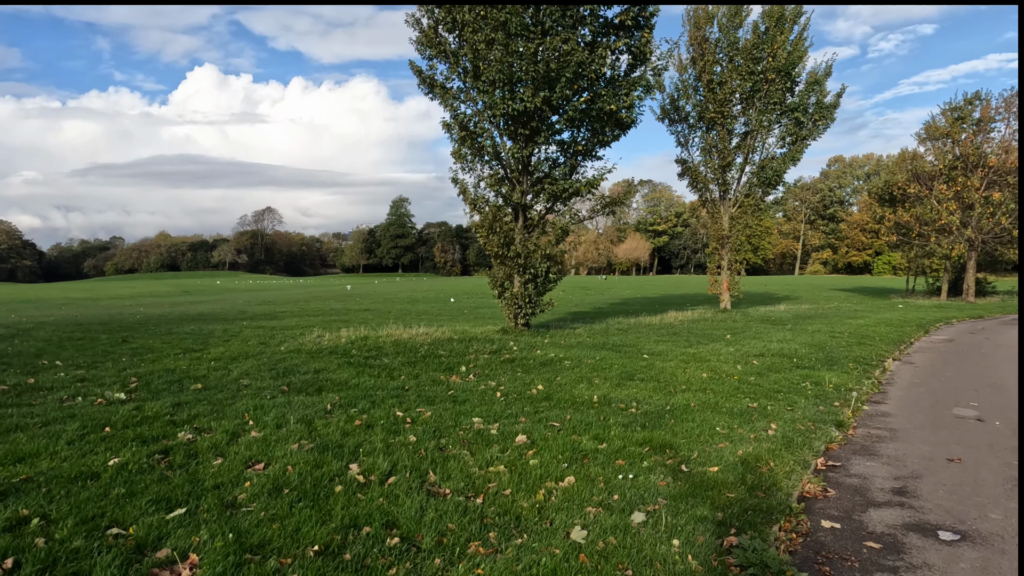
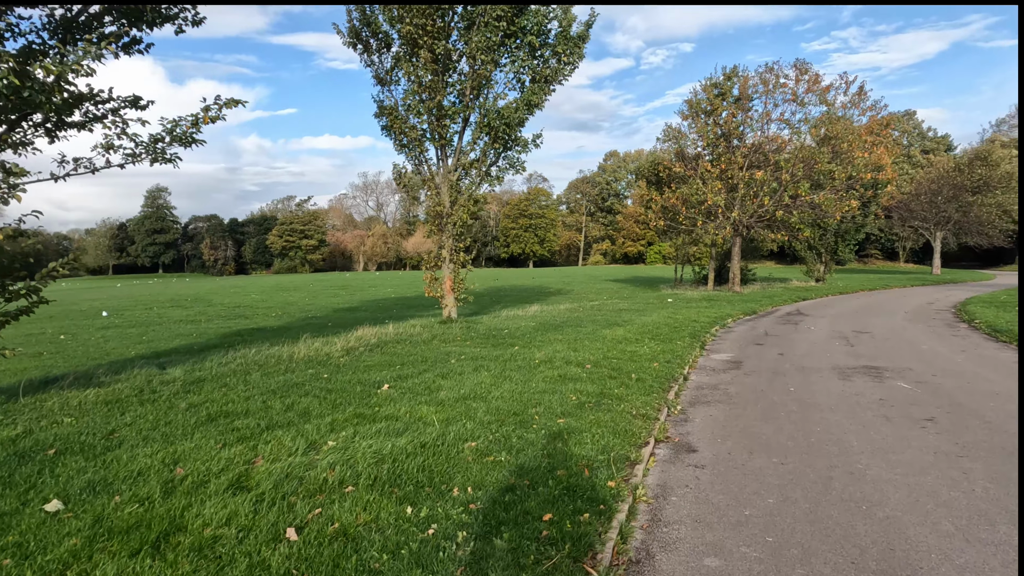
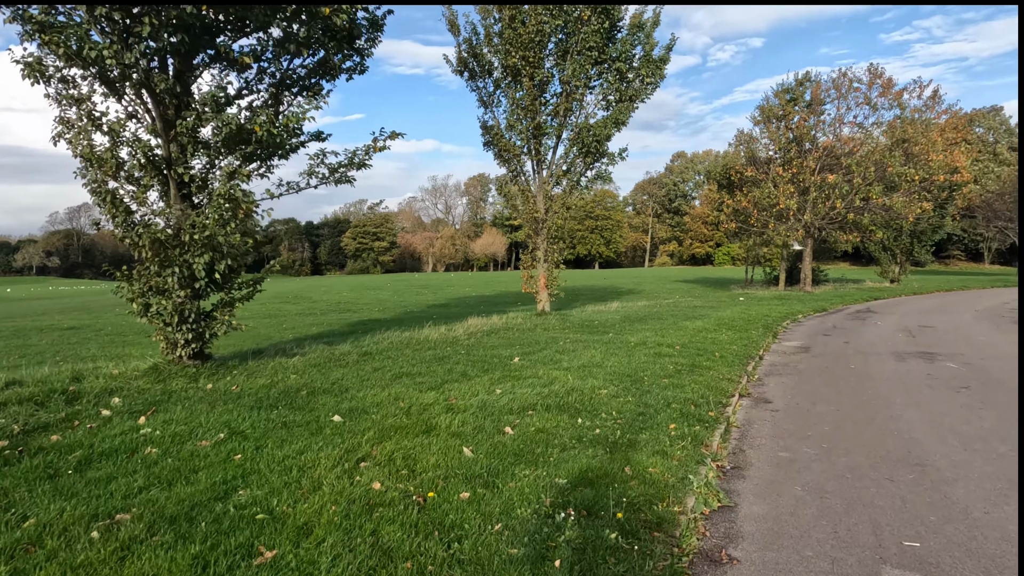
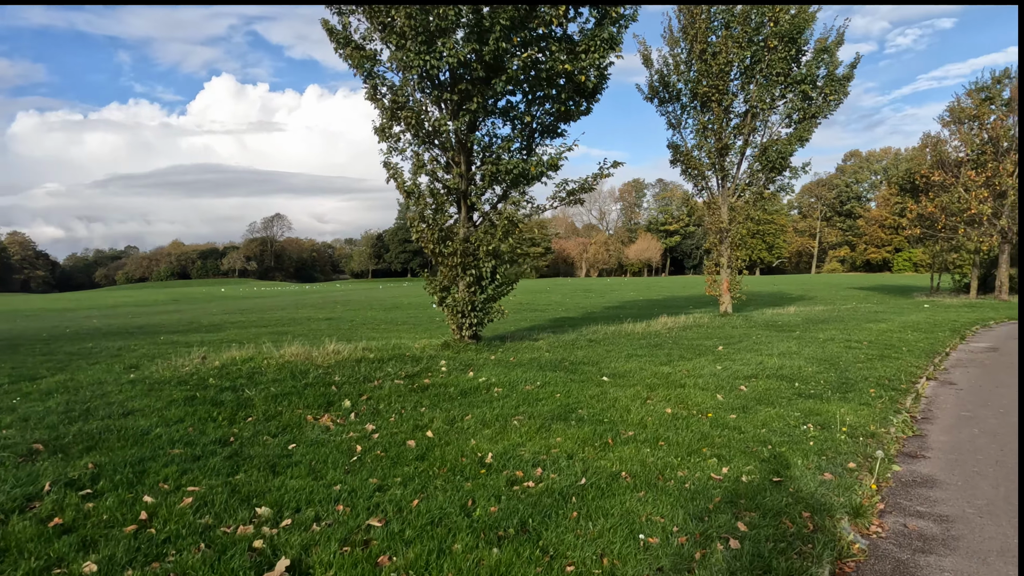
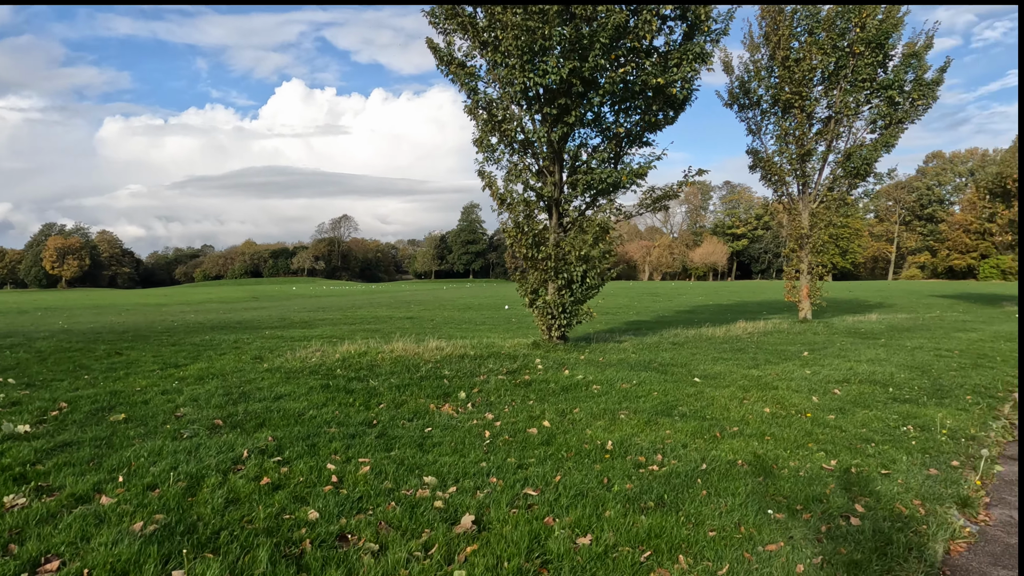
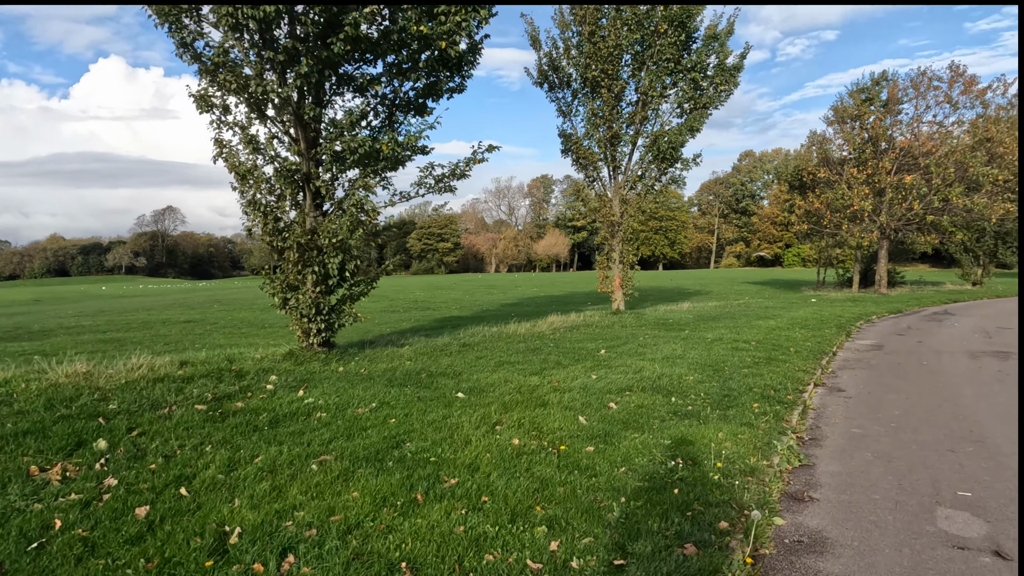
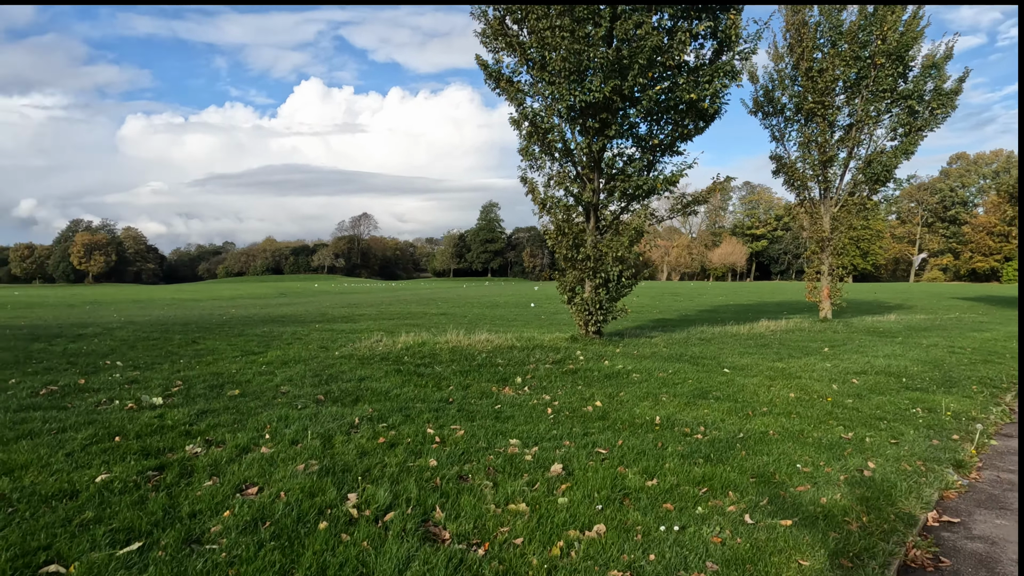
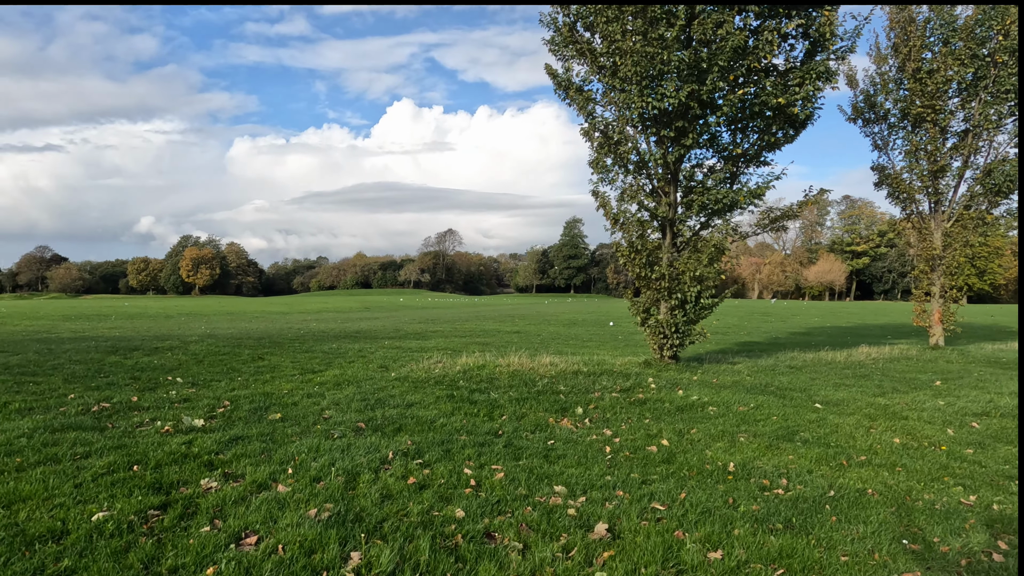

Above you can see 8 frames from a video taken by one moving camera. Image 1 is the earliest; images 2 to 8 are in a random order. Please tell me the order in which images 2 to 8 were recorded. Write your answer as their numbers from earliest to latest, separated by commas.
7, 8, 5, 4, 6, 3, 2
